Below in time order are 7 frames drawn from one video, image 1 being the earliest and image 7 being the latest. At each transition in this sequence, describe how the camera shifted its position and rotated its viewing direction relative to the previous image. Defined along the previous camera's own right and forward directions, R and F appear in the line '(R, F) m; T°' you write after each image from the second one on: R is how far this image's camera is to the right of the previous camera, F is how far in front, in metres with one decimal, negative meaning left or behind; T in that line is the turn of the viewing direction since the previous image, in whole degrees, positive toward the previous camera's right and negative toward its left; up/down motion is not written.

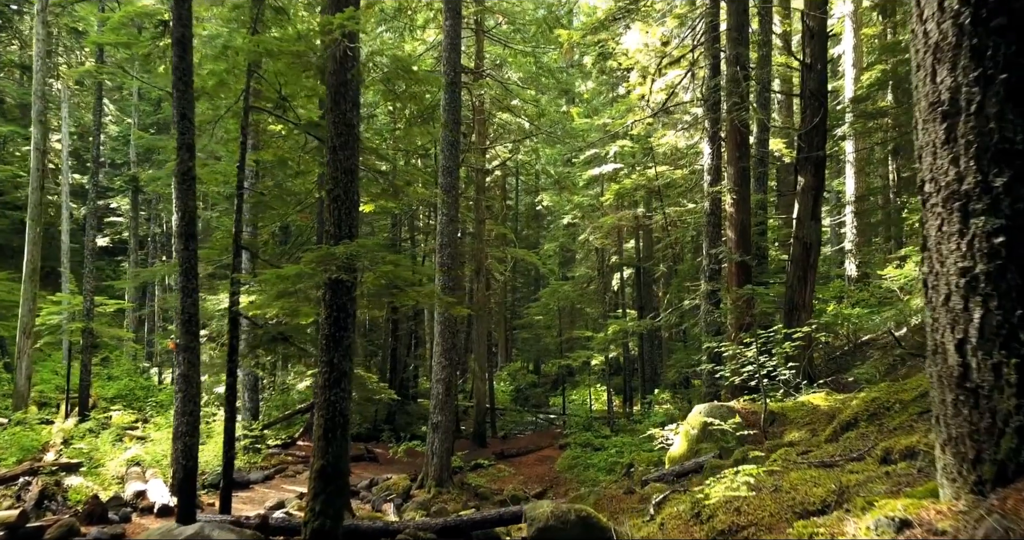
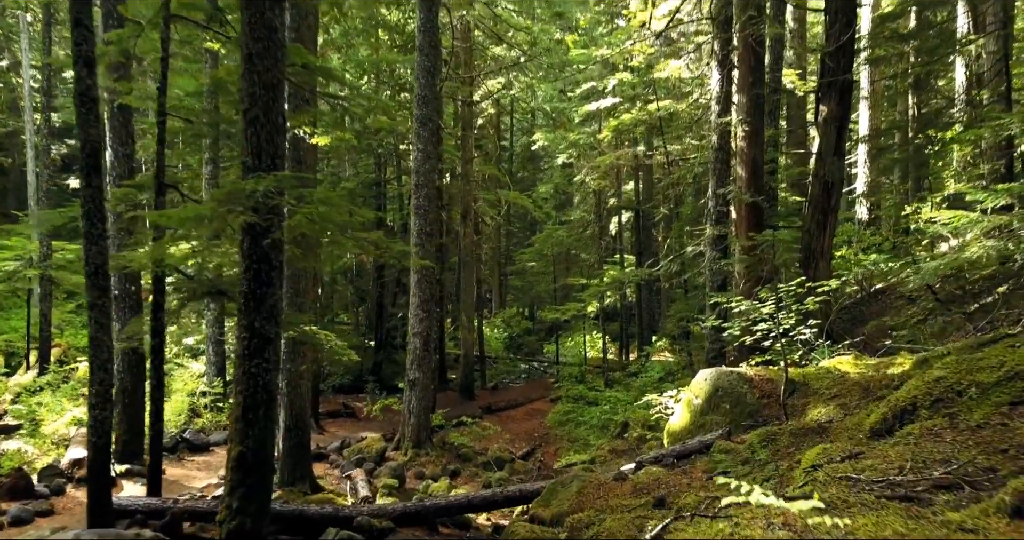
(+0.2, +1.2) m; 0°
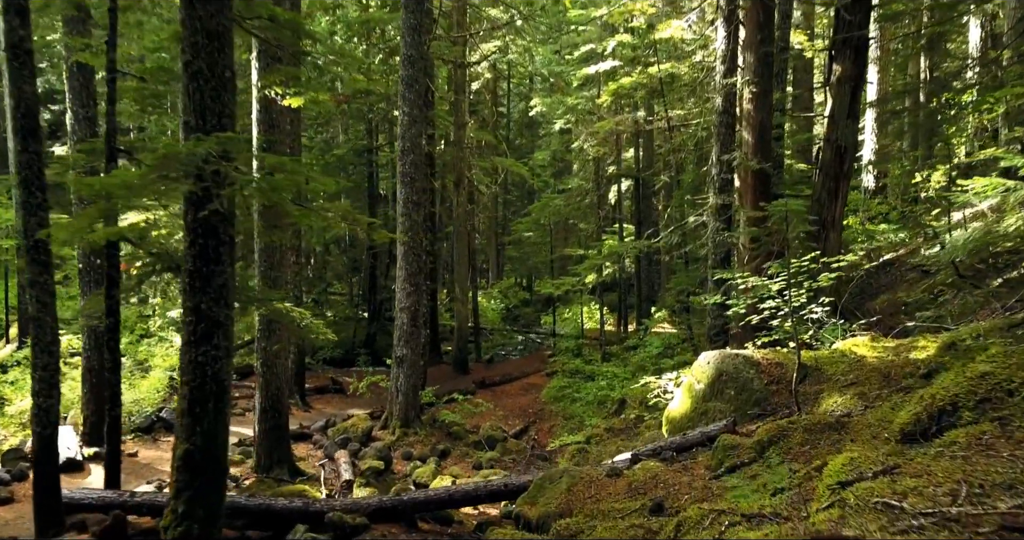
(+0.1, +0.6) m; 0°
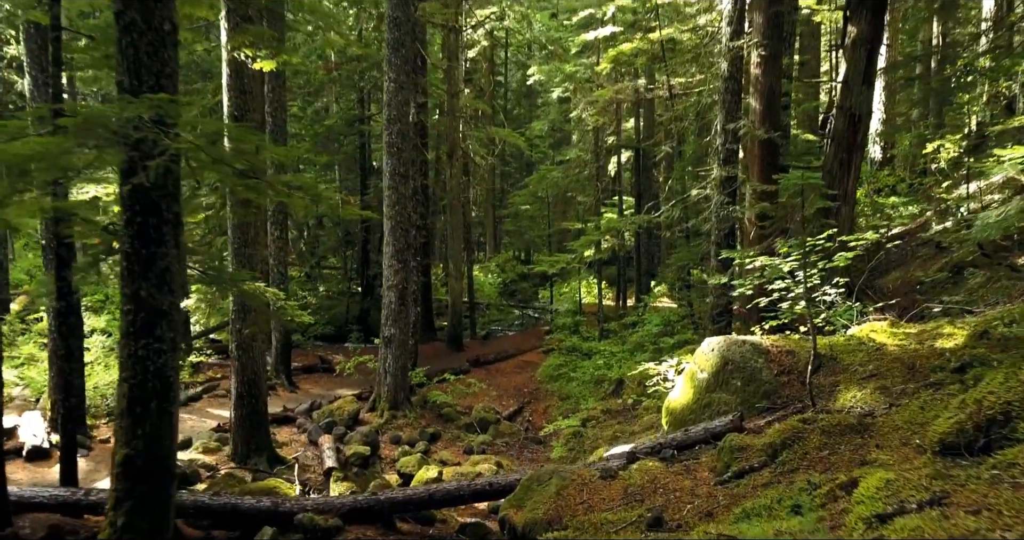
(+0.1, +0.5) m; 0°
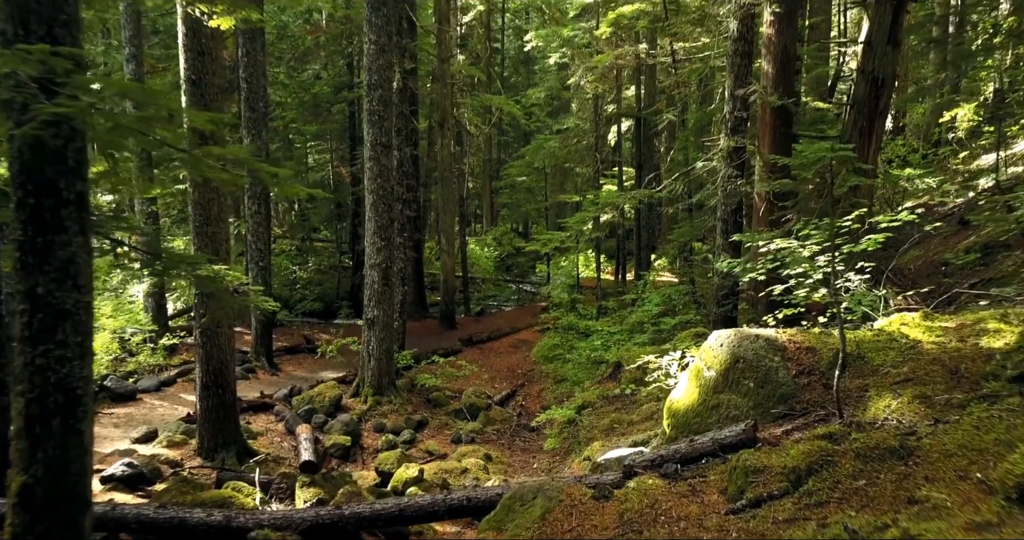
(+0.1, +0.6) m; 0°
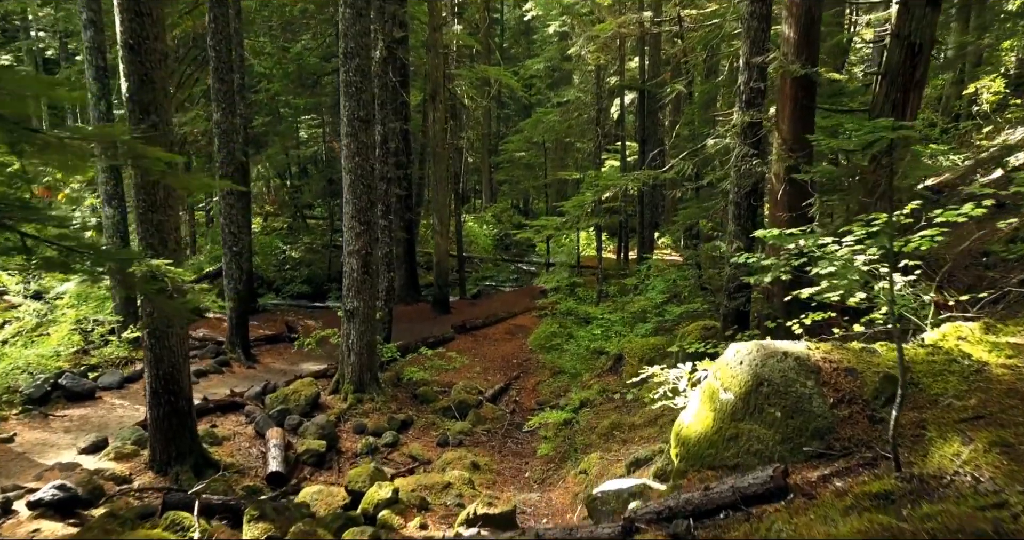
(+0.1, +0.8) m; 0°
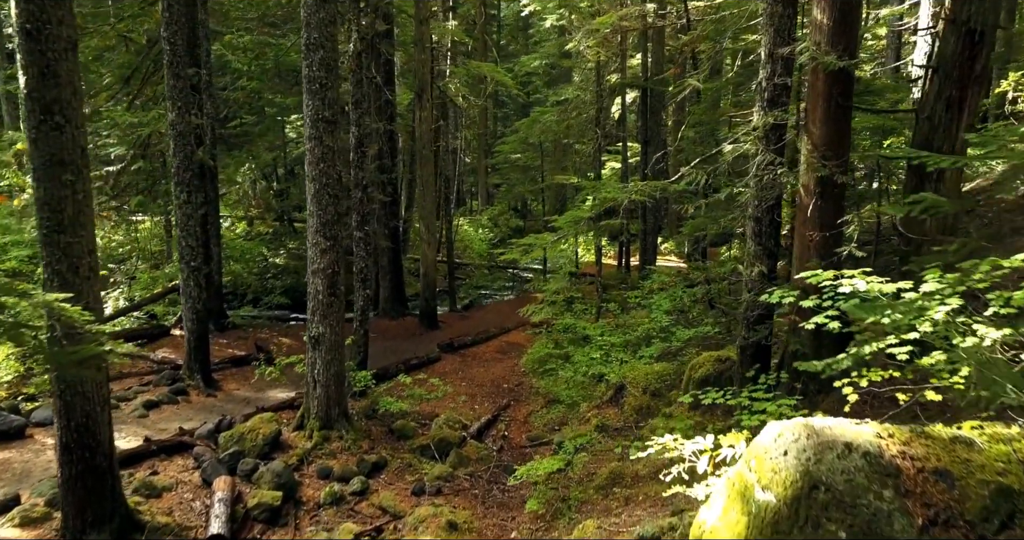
(+0.1, +1.0) m; 0°
